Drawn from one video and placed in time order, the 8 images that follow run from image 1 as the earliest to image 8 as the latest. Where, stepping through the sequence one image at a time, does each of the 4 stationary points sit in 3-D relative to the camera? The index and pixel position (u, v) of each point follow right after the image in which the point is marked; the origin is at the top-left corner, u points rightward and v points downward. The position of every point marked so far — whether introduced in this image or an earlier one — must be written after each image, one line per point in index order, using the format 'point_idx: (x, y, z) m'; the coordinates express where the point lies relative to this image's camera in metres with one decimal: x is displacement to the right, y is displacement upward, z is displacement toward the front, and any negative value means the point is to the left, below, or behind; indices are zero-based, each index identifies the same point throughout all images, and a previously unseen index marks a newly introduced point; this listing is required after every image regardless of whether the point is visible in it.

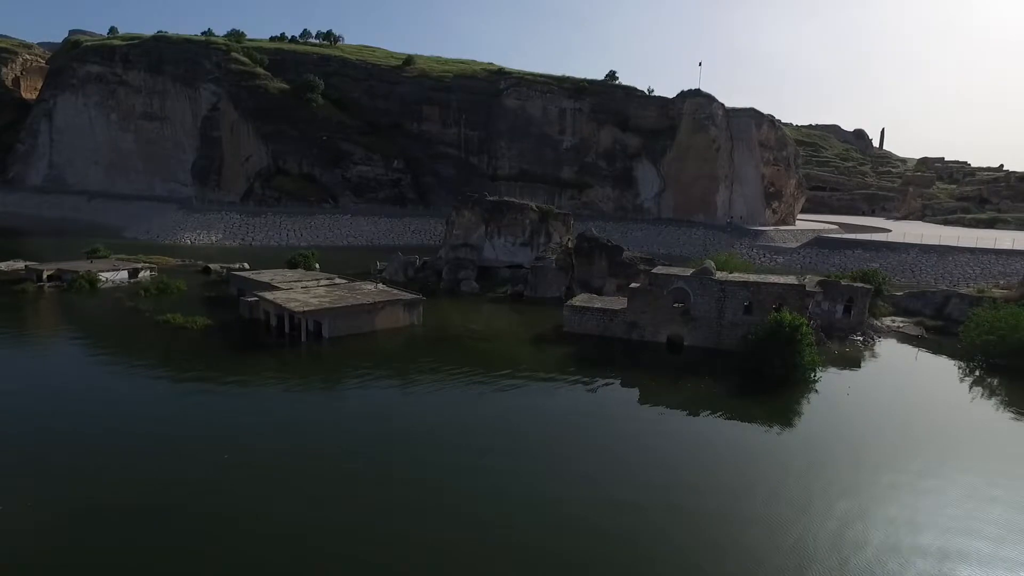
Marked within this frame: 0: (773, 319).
0: (+7.5, -0.9, +17.9) m
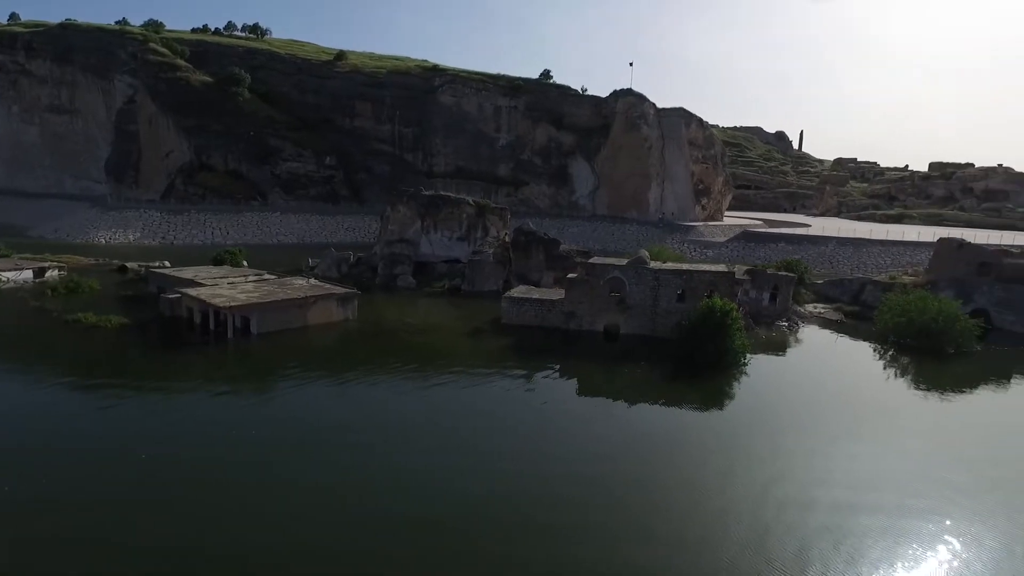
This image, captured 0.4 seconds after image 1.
0: (+5.7, -0.5, +18.5) m
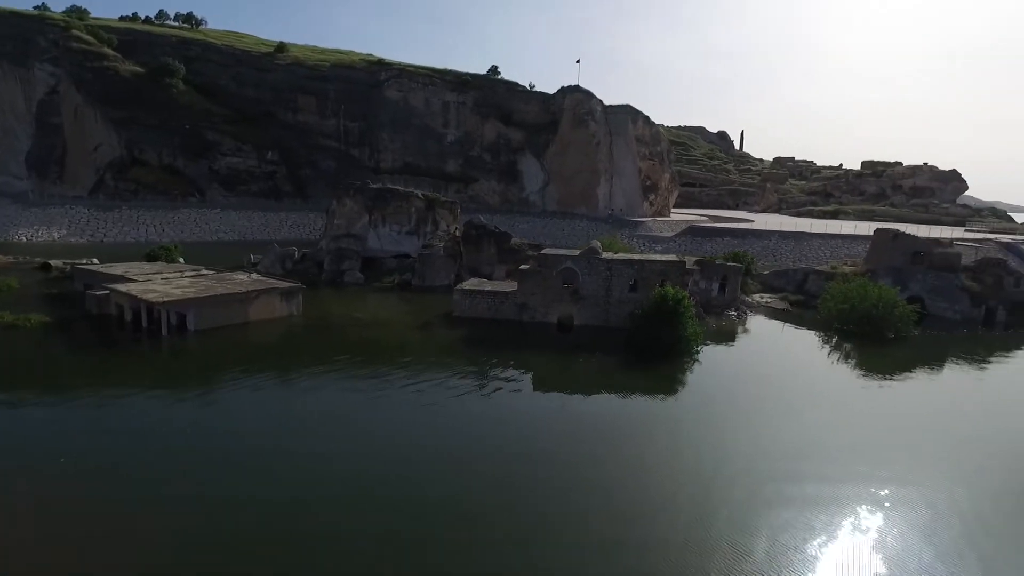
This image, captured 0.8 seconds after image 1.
0: (+4.3, -0.2, +18.5) m
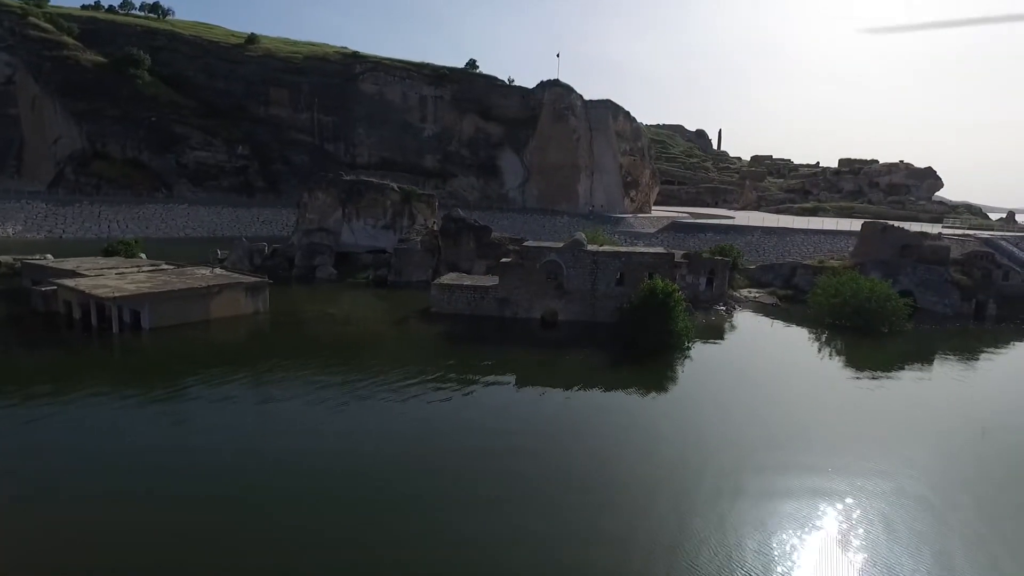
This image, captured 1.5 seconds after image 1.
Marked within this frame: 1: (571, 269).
0: (+3.8, 0.0, +17.6) m
1: (+1.8, +0.6, +19.2) m
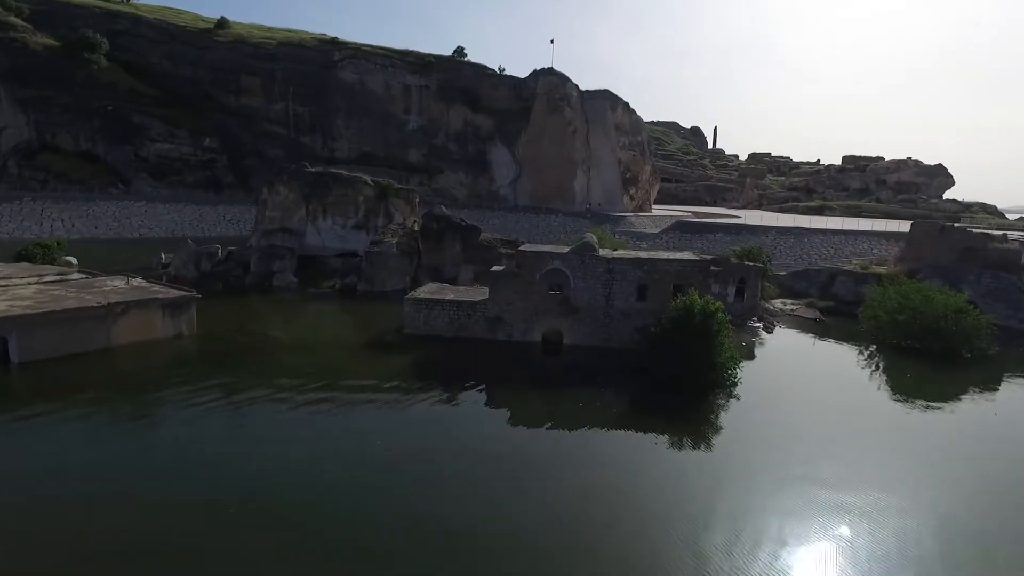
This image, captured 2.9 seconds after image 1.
0: (+3.6, -0.3, +13.7) m
1: (+1.6, +0.2, +15.3) m
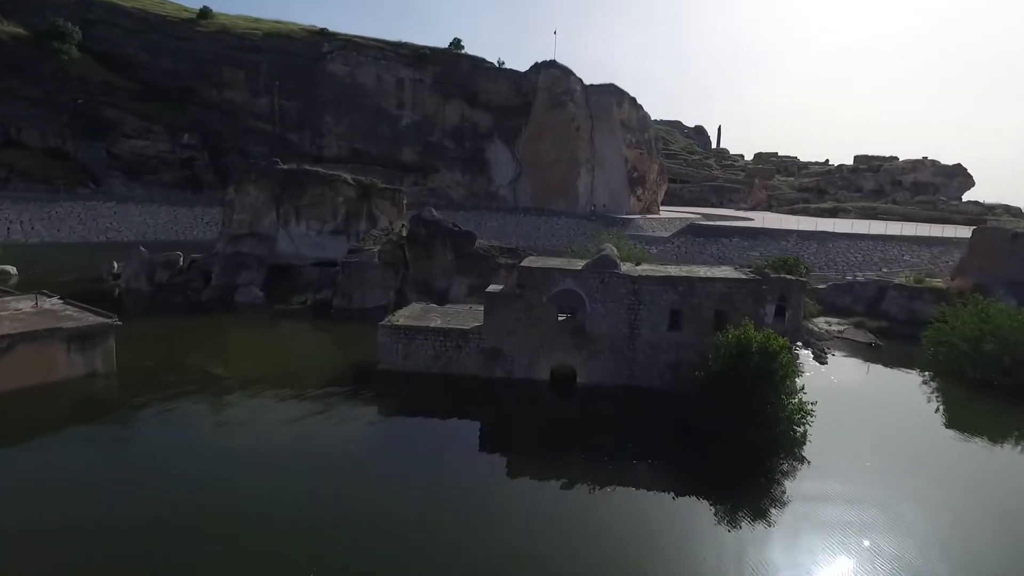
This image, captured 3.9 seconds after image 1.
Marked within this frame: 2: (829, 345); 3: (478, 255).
0: (+3.7, -0.8, +10.7) m
1: (+1.7, -0.3, +12.2) m
2: (+8.8, -1.6, +17.6) m
3: (-1.1, +1.1, +19.7) m
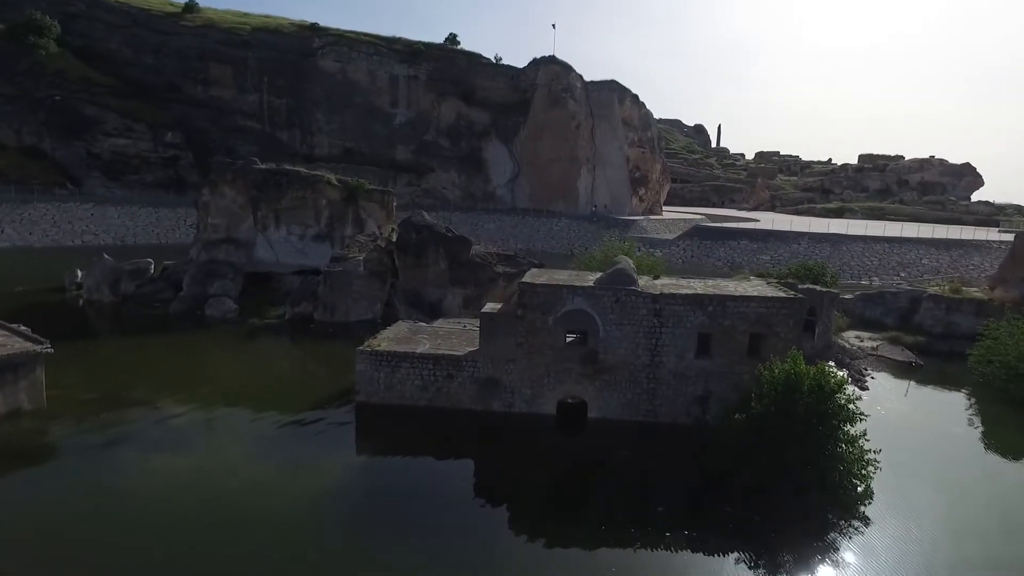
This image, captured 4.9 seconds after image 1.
0: (+3.7, -1.2, +8.9) m
1: (+1.7, -0.6, +10.5) m
2: (+8.8, -1.9, +15.9) m
3: (-1.1, +0.7, +18.0) m
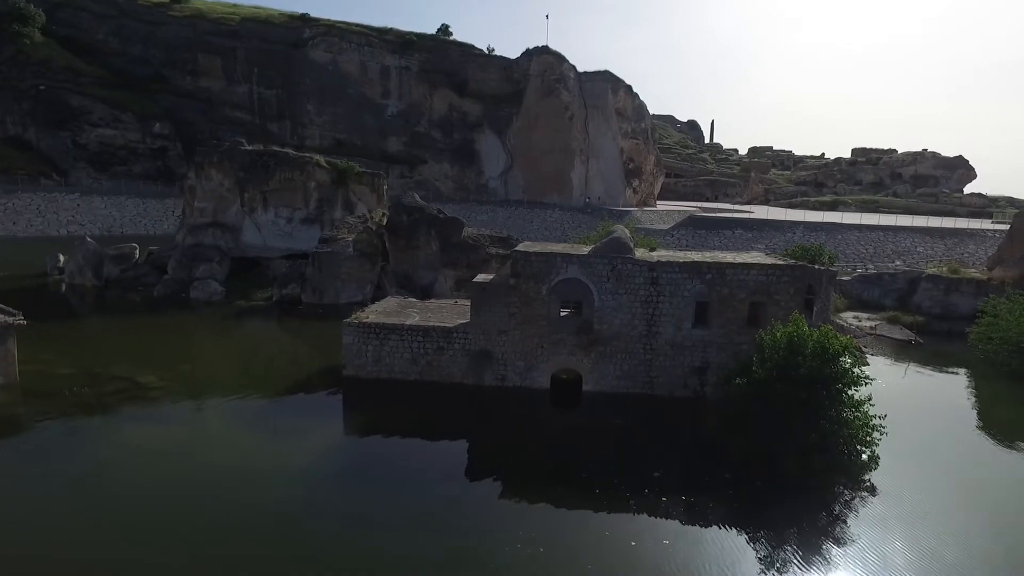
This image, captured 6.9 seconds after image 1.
0: (+3.6, -0.7, +8.6) m
1: (+1.5, -0.1, +10.2) m
2: (+8.6, -1.4, +15.6) m
3: (-1.3, +1.2, +17.6) m
